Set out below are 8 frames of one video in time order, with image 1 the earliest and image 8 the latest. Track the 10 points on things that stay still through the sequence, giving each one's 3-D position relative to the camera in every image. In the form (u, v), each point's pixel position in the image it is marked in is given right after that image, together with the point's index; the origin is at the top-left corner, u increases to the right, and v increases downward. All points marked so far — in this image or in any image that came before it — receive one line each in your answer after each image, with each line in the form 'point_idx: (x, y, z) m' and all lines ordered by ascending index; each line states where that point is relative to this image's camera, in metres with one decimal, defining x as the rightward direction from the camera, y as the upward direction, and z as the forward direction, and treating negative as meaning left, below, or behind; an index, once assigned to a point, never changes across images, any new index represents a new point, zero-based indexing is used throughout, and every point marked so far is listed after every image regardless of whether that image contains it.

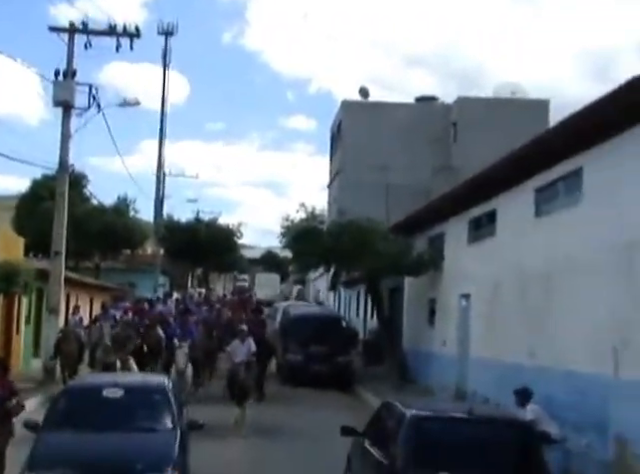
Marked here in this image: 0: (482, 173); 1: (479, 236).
0: (+2.7, +1.1, +16.4) m
1: (+3.0, 0.0, +18.4) m
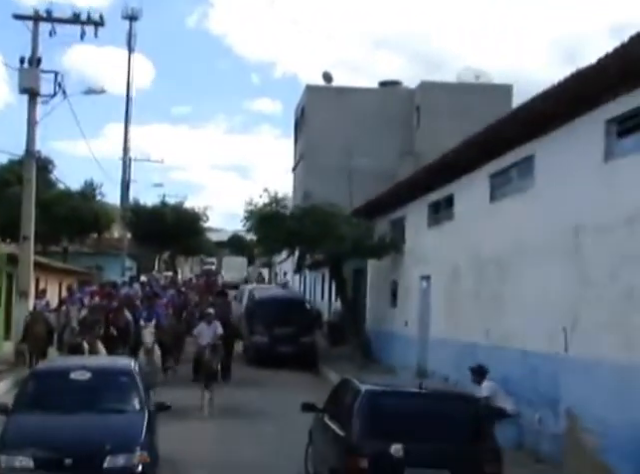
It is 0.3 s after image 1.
0: (+2.1, +1.4, +16.9) m
1: (+2.3, +0.3, +18.9) m
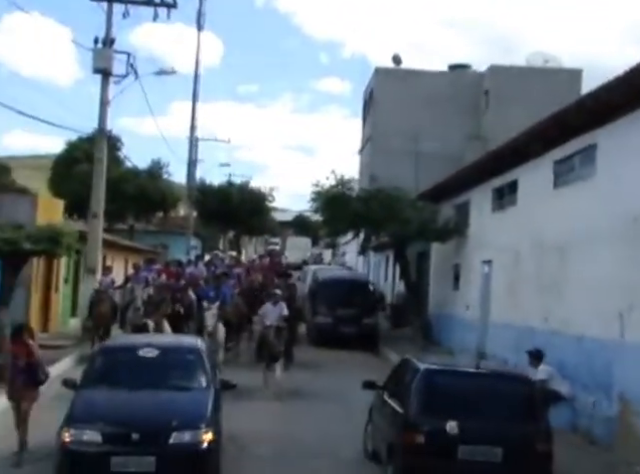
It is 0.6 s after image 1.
0: (+3.3, +1.6, +17.1) m
1: (+3.6, +0.6, +19.1) m
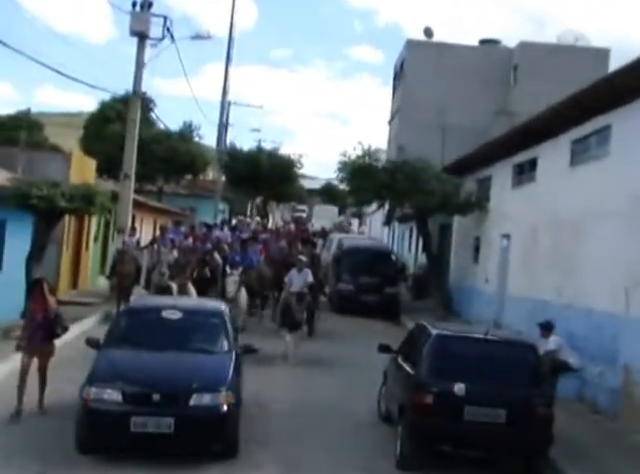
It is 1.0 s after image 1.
0: (+3.7, +2.1, +17.5) m
1: (+4.1, +1.1, +19.6) m
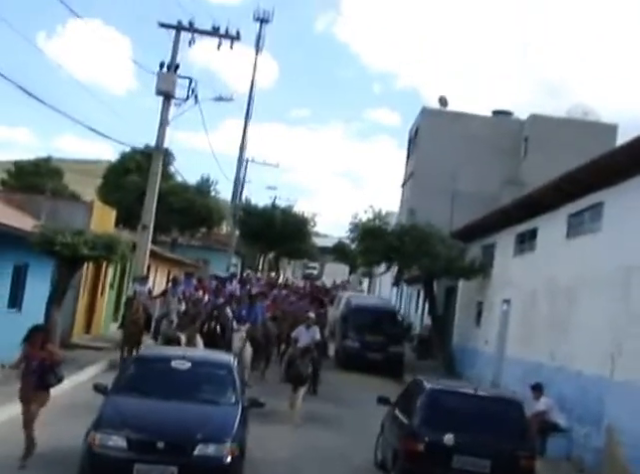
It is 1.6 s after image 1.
0: (+4.0, +0.8, +18.5) m
1: (+4.3, -0.3, +20.5) m
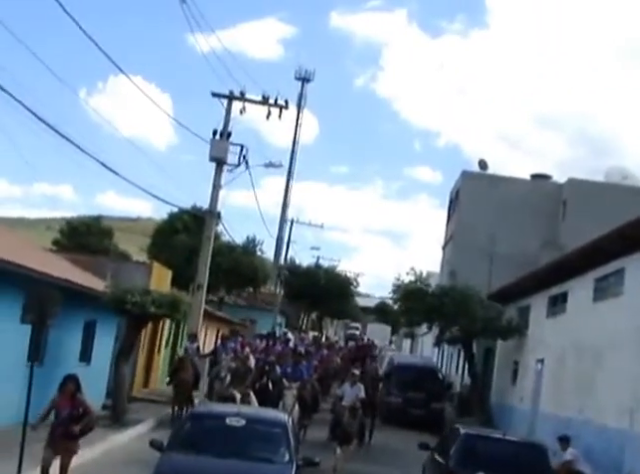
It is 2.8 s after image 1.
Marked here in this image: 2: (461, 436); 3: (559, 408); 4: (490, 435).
0: (+4.9, -0.5, +20.1) m
1: (+5.3, -1.7, +22.0) m
2: (+1.8, -2.6, +12.7) m
3: (+4.8, -3.4, +19.5) m
4: (+2.2, -2.6, +12.7) m
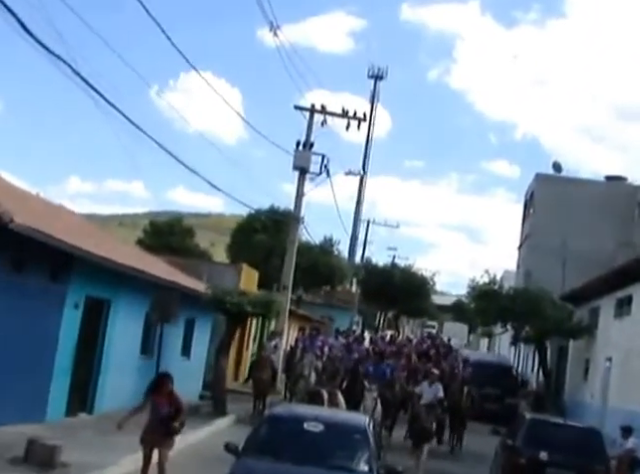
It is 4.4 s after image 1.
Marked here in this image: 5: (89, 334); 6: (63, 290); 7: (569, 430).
0: (+6.8, -0.6, +21.5) m
1: (+7.3, -1.8, +23.4) m
2: (+3.1, -2.8, +14.4) m
3: (+6.6, -3.6, +21.0) m
4: (+3.5, -2.8, +14.4) m
5: (-4.8, -2.0, +20.0) m
6: (-4.8, -1.0, +18.1) m
7: (+3.7, -2.9, +14.2) m
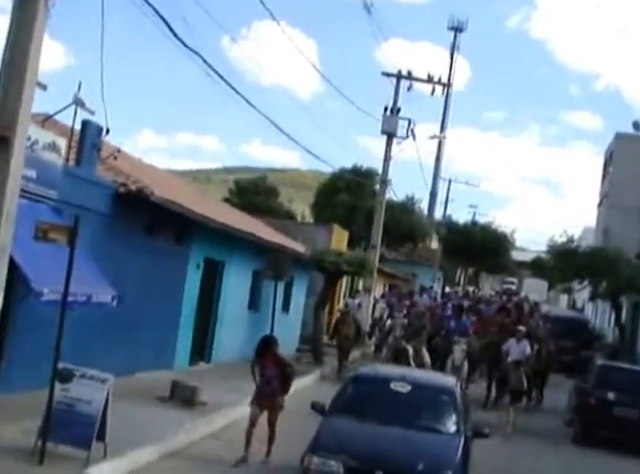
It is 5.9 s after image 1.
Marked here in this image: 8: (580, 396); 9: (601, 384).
0: (+9.0, +0.2, +23.3) m
1: (+9.7, -0.9, +25.2) m
2: (+4.8, -2.3, +16.6) m
3: (+8.8, -2.8, +22.9) m
4: (+5.2, -2.3, +16.6) m
5: (-2.6, -1.2, +22.8) m
6: (-2.9, -0.3, +20.9) m
7: (+5.3, -2.4, +16.3) m
8: (+4.4, -2.8, +16.4) m
9: (+4.7, -2.5, +16.2) m
